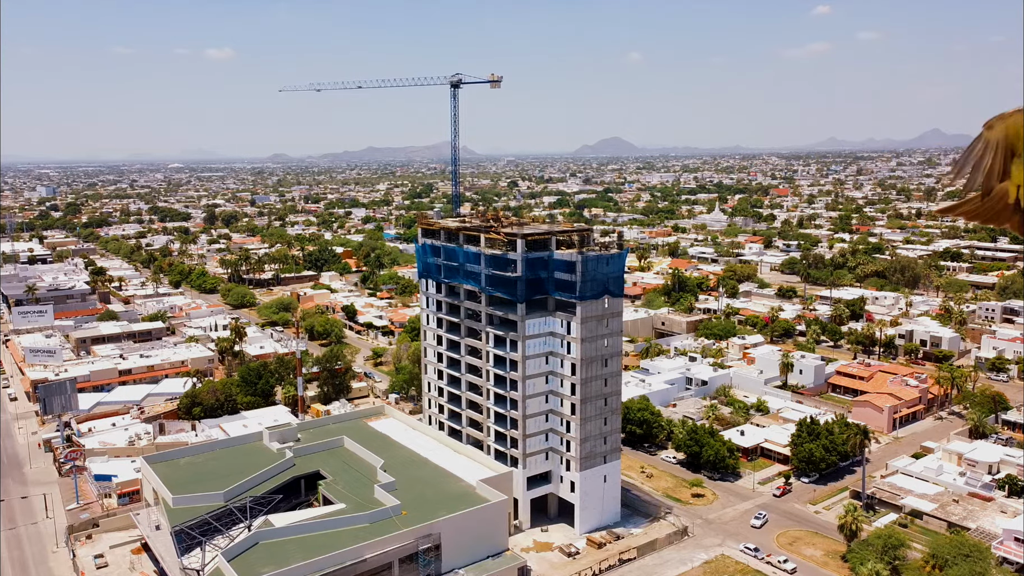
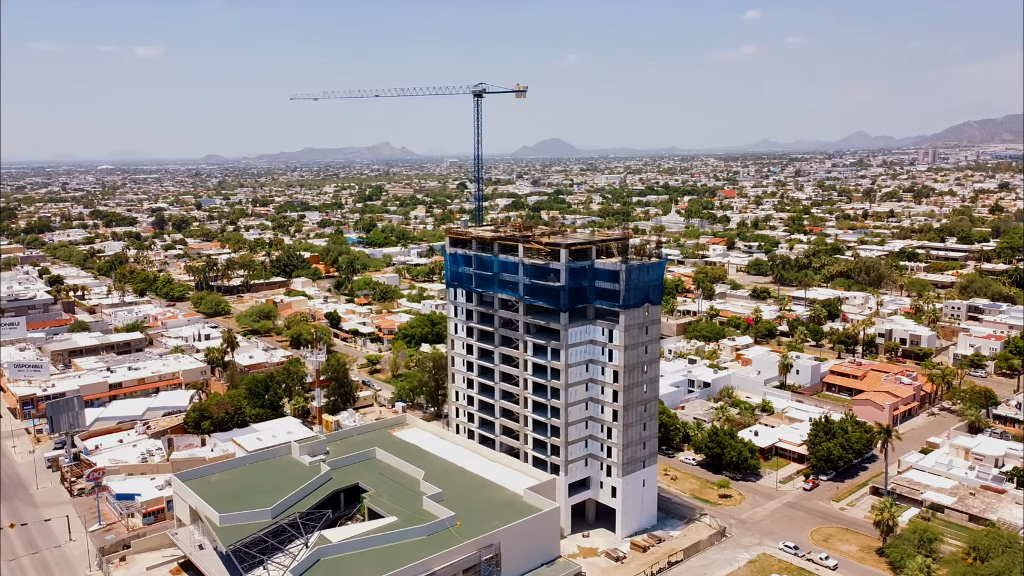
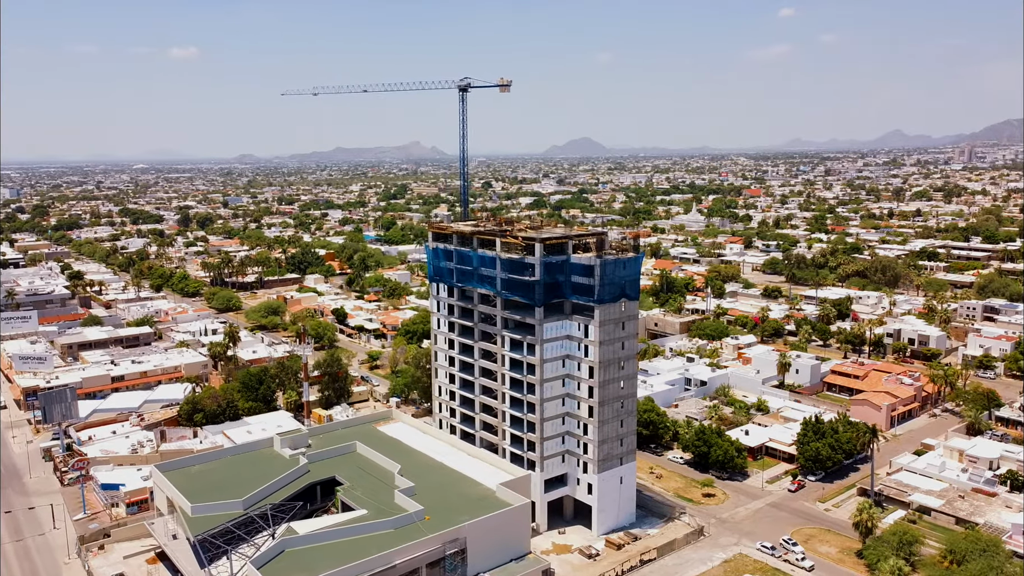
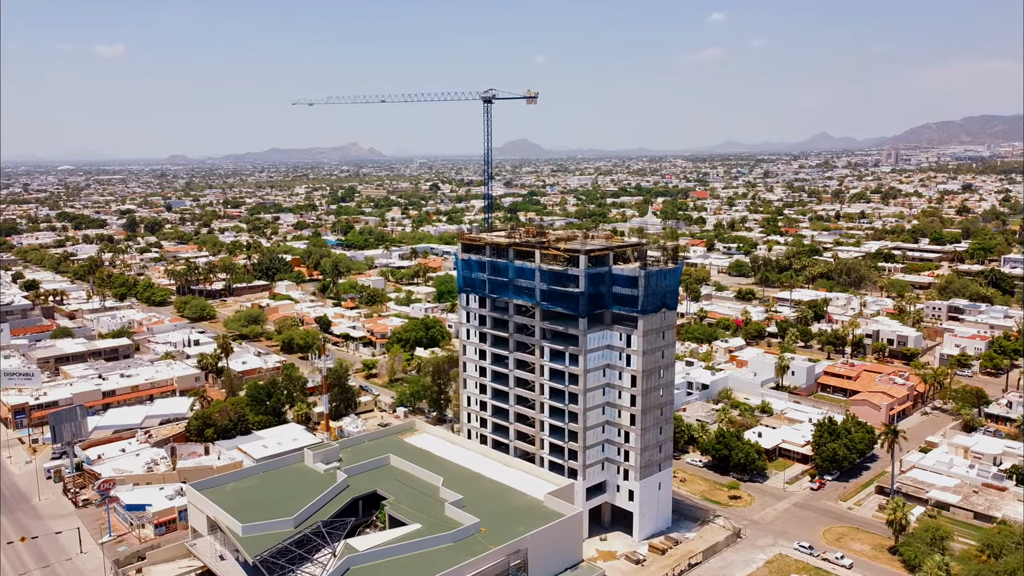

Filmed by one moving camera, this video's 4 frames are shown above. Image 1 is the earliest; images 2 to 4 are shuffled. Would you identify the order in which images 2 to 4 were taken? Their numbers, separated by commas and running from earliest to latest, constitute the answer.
3, 2, 4
